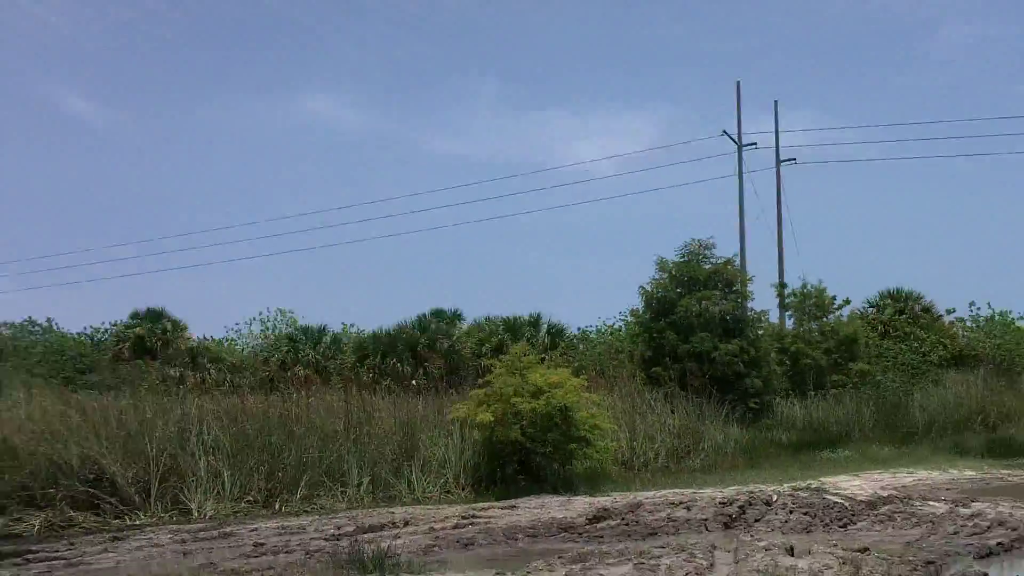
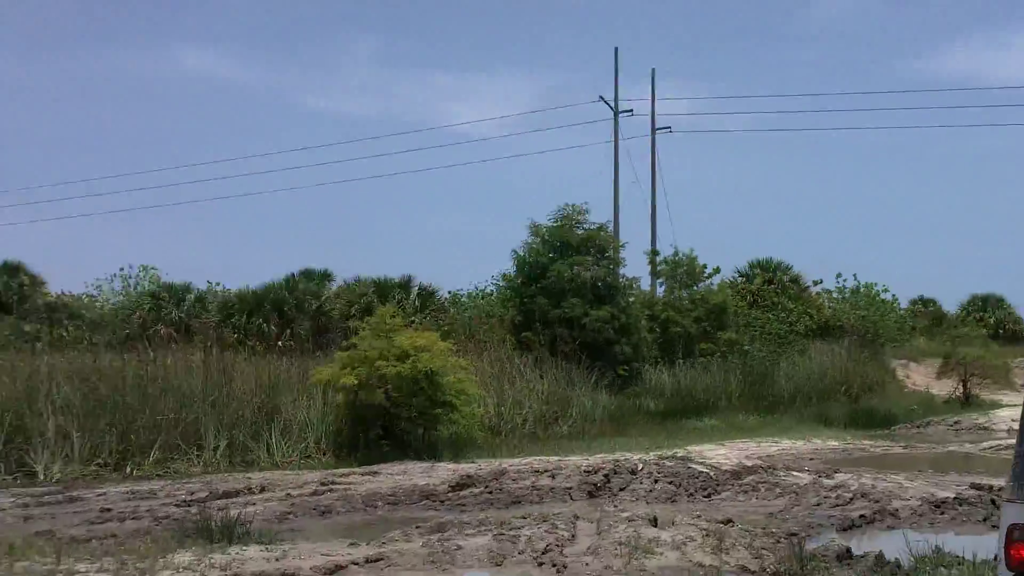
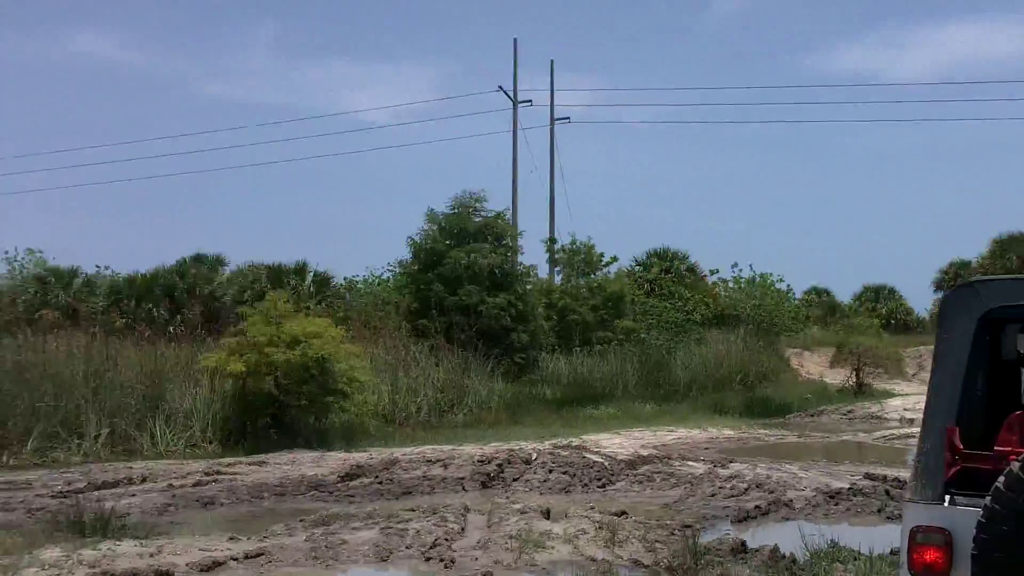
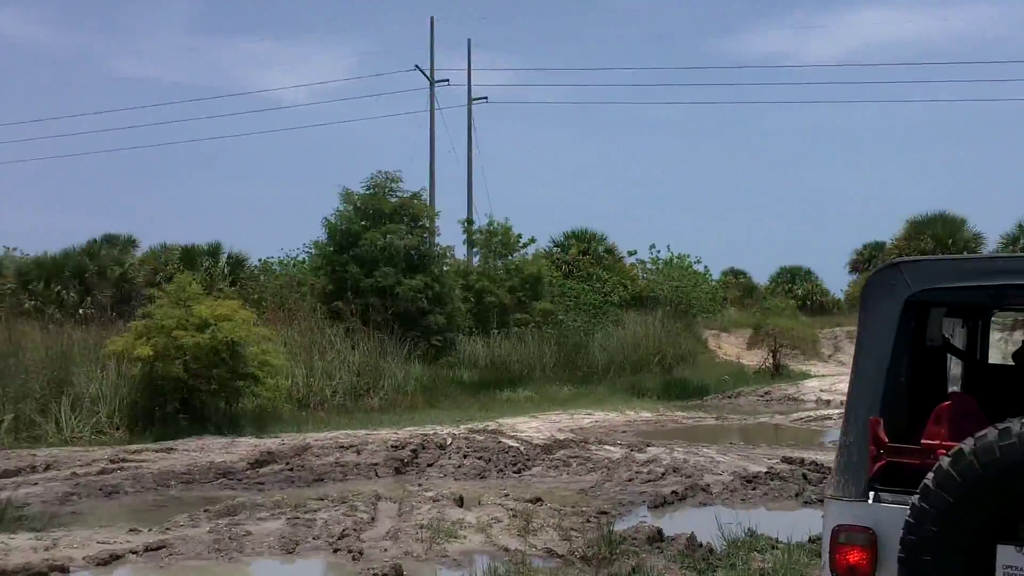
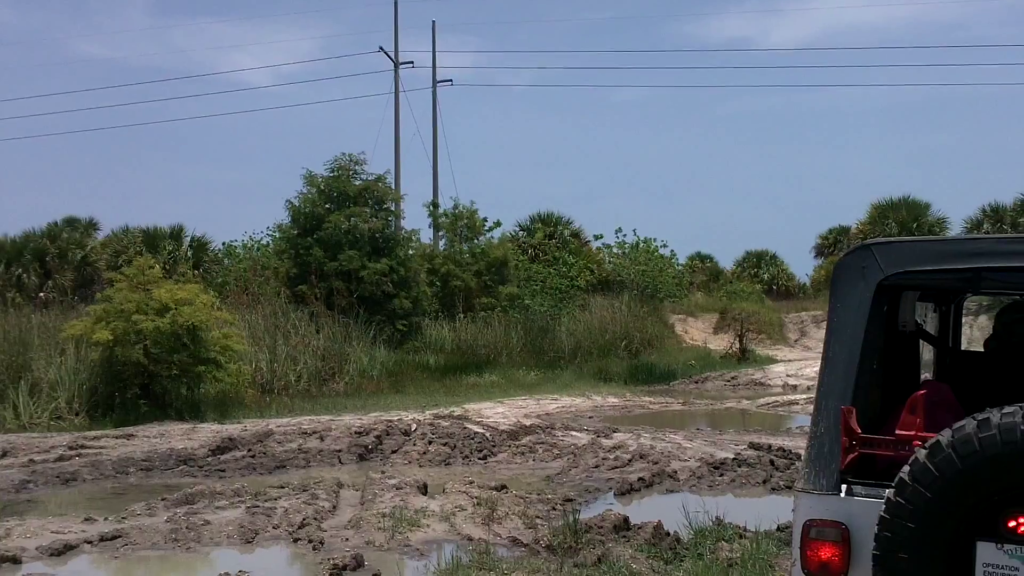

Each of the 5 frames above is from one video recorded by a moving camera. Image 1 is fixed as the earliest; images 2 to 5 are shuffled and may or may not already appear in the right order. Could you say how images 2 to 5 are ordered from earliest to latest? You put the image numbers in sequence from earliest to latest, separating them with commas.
2, 3, 4, 5
